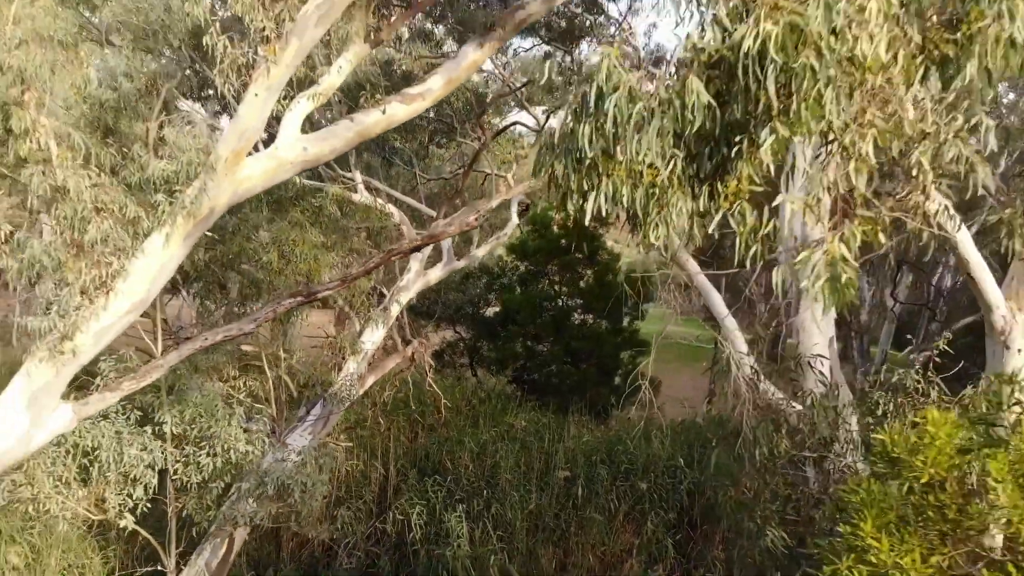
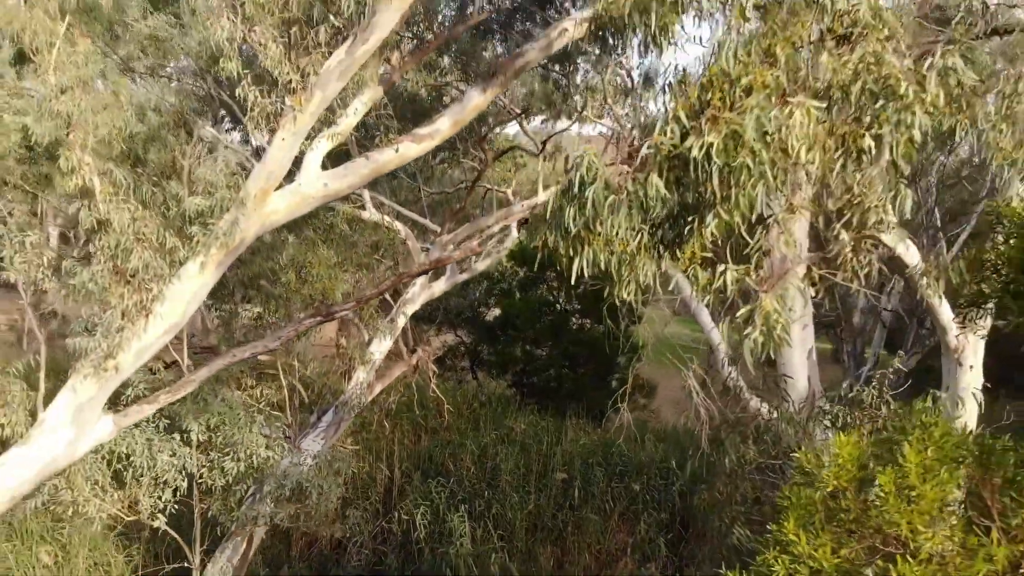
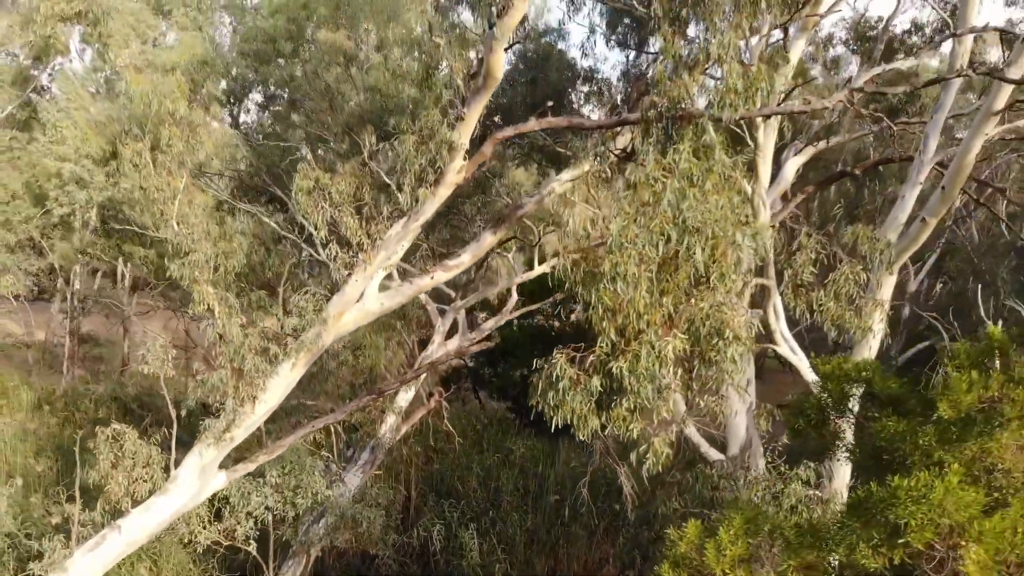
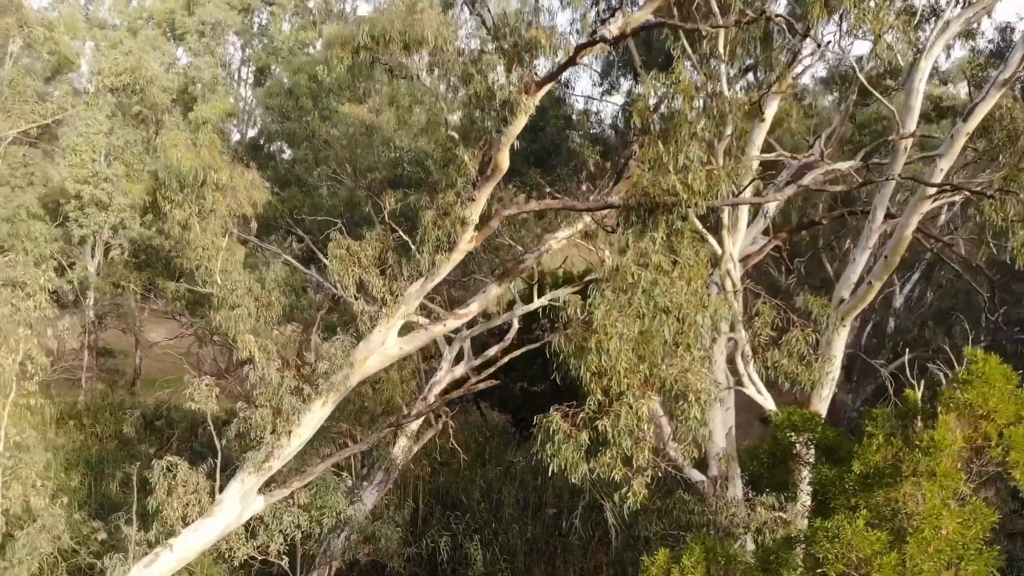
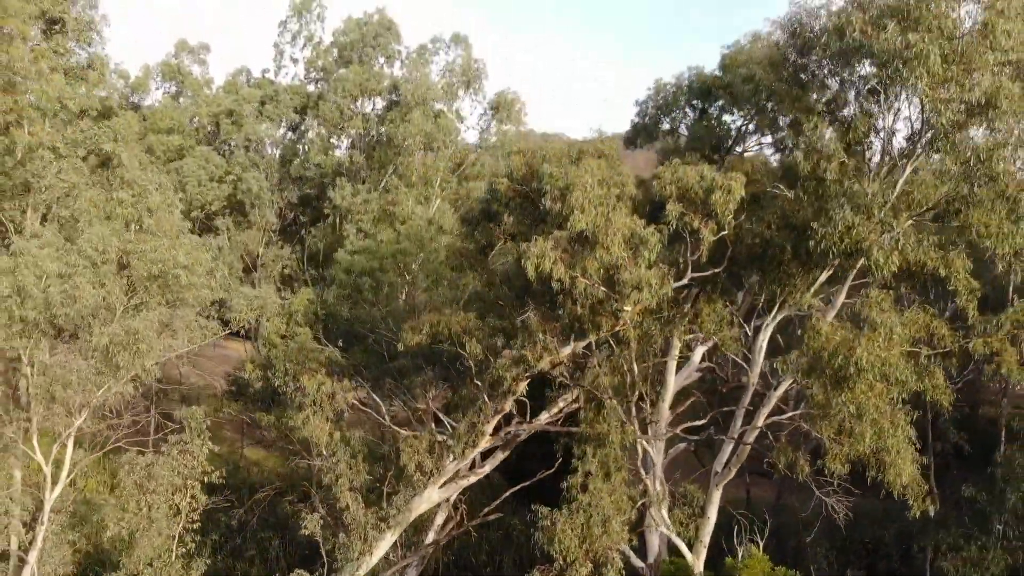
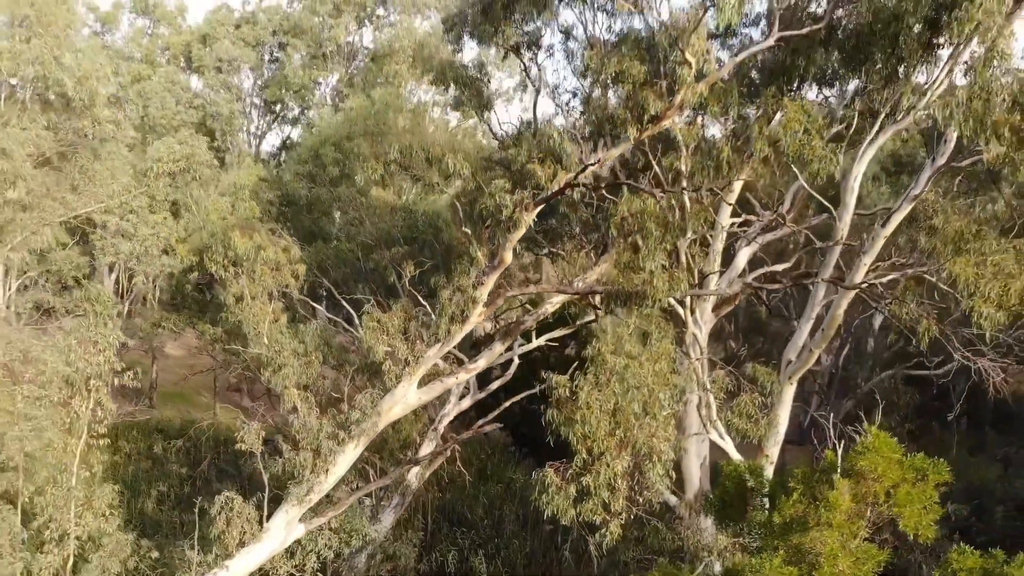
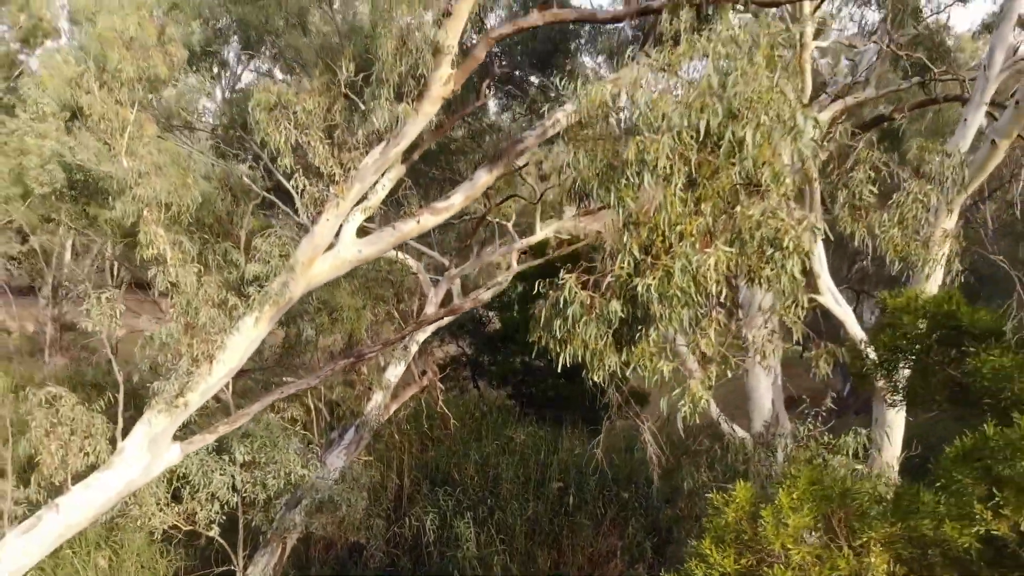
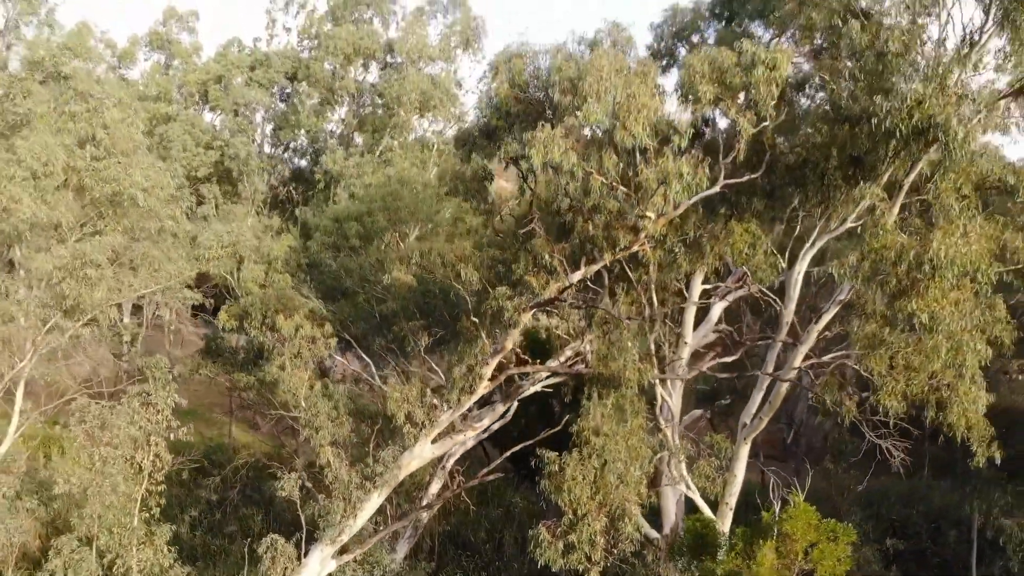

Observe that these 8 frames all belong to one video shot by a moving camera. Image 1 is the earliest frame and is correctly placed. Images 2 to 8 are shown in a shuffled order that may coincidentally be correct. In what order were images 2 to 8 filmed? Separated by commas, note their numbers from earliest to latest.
2, 7, 3, 4, 6, 8, 5
